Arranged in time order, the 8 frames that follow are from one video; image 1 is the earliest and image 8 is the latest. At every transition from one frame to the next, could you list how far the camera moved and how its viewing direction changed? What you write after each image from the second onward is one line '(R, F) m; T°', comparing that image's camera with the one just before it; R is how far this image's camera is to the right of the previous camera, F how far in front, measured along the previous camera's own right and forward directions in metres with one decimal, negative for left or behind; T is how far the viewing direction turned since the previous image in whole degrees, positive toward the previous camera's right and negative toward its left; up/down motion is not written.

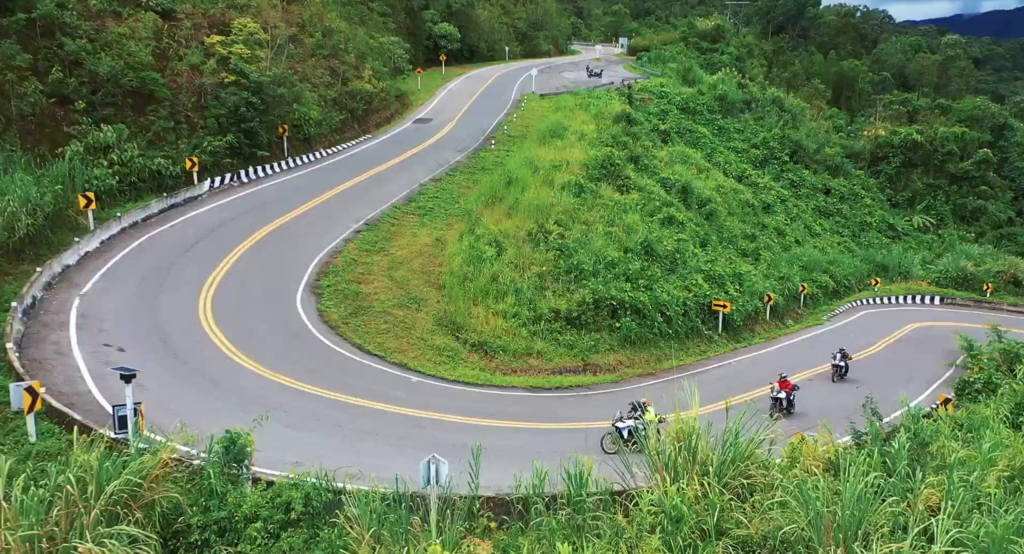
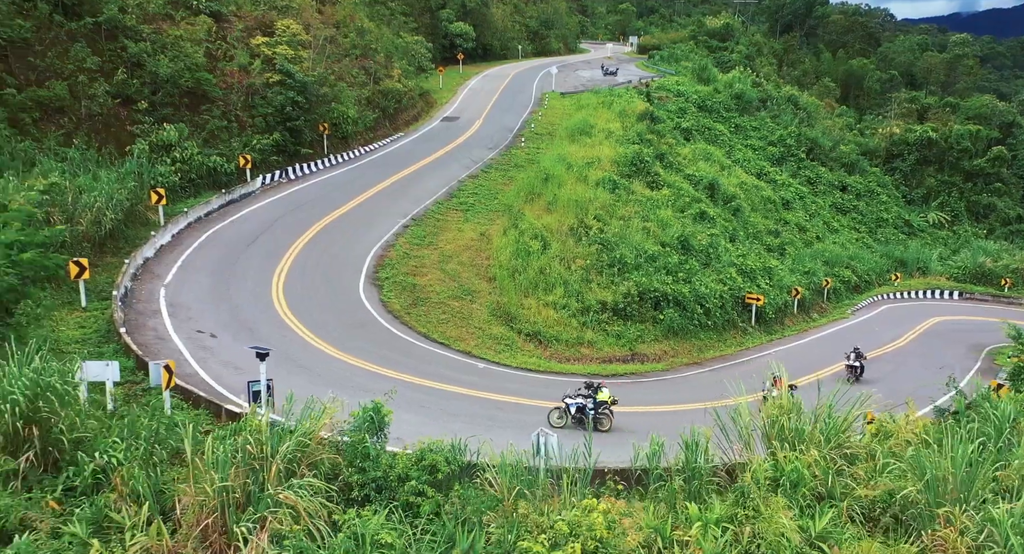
(-1.4, -1.2) m; 0°
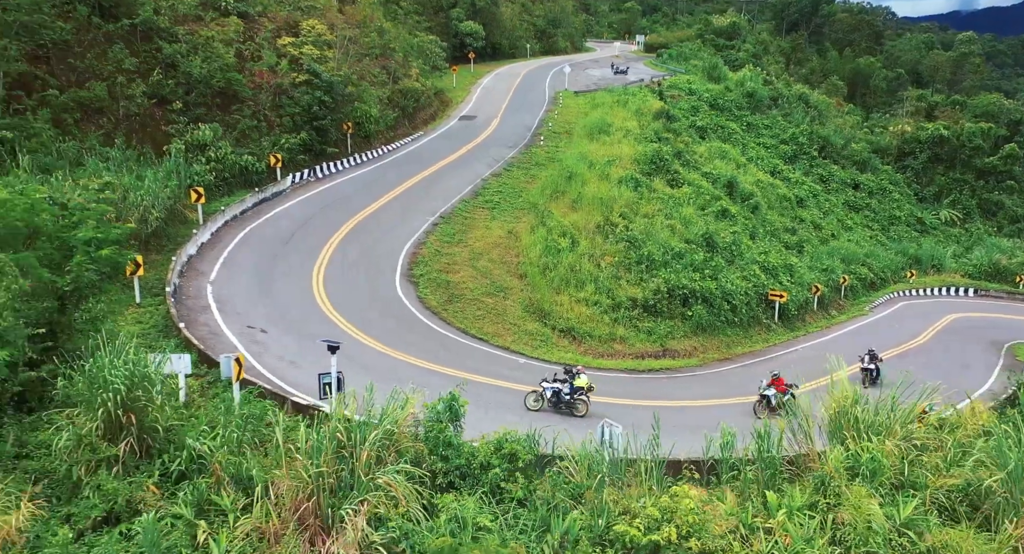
(-0.9, -0.5) m; 0°
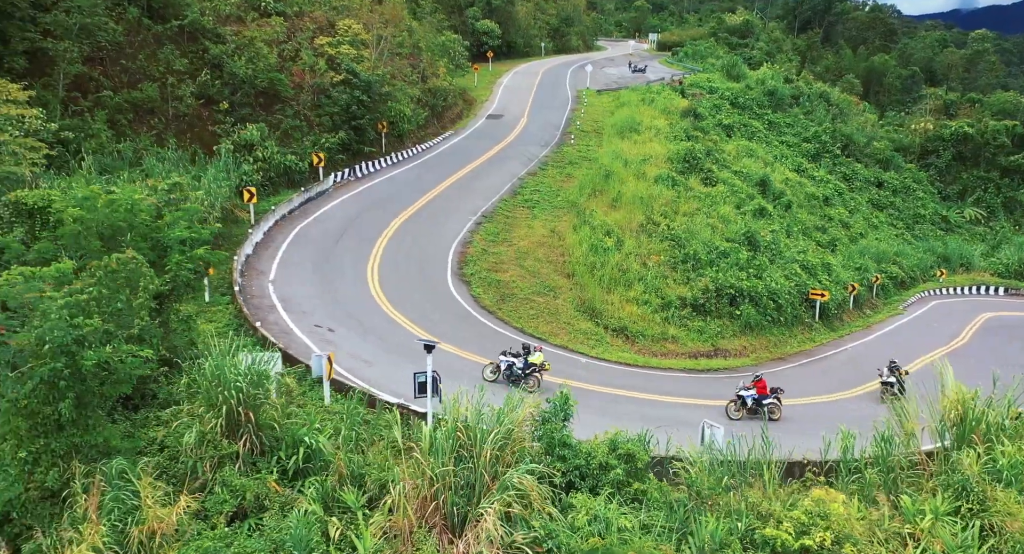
(-1.3, -0.1) m; 0°
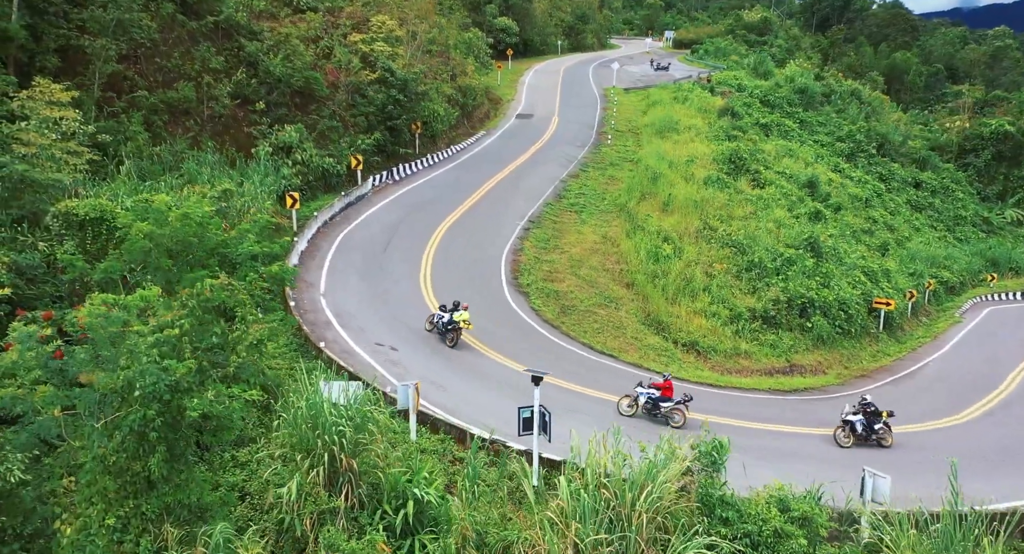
(-1.5, +1.7) m; 0°
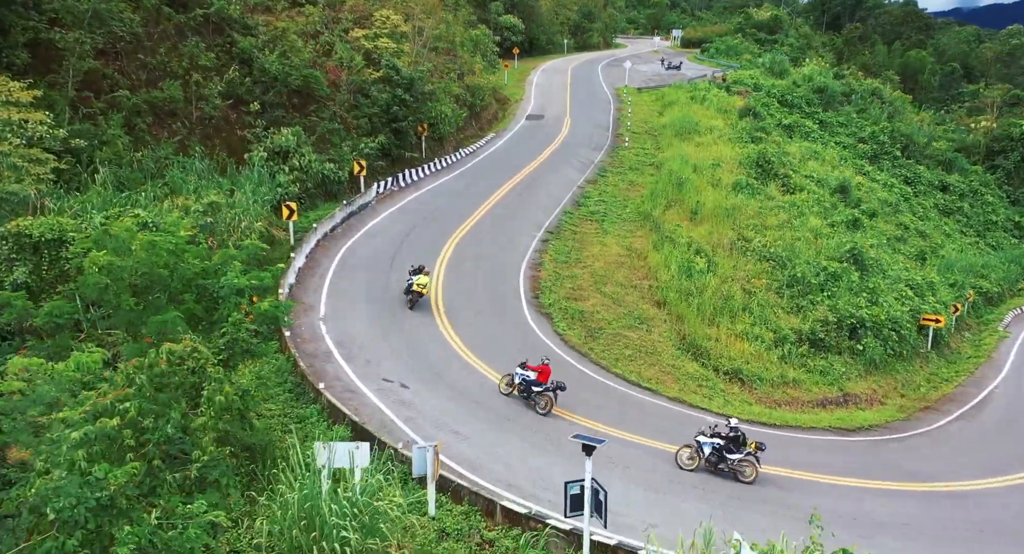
(-0.5, +2.6) m; 0°
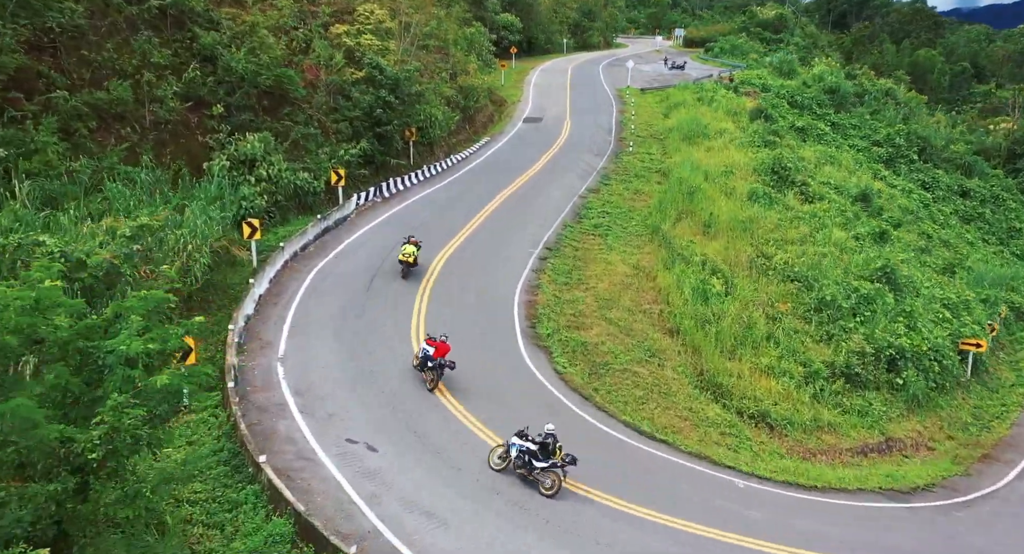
(+0.1, +3.0) m; 0°
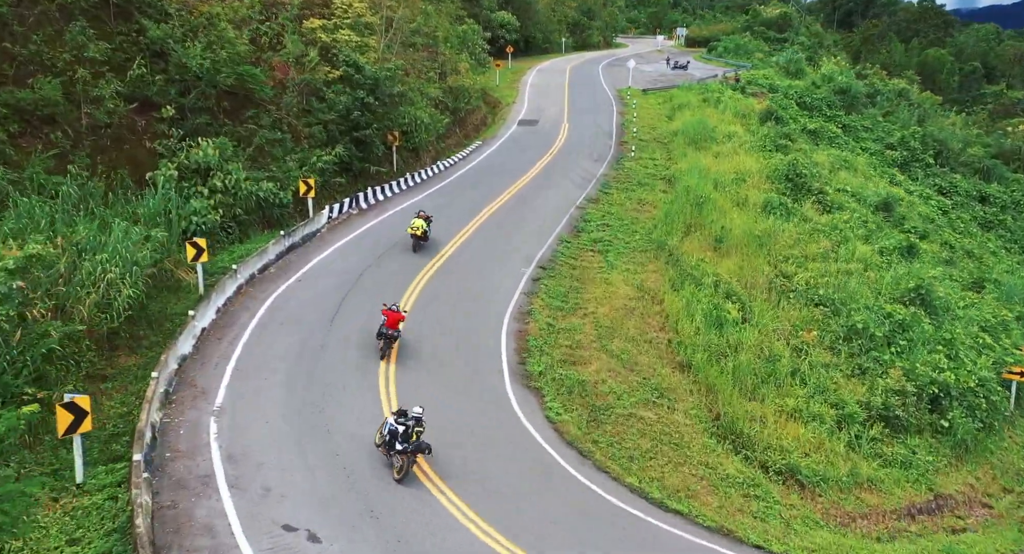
(+0.3, +2.9) m; 0°
